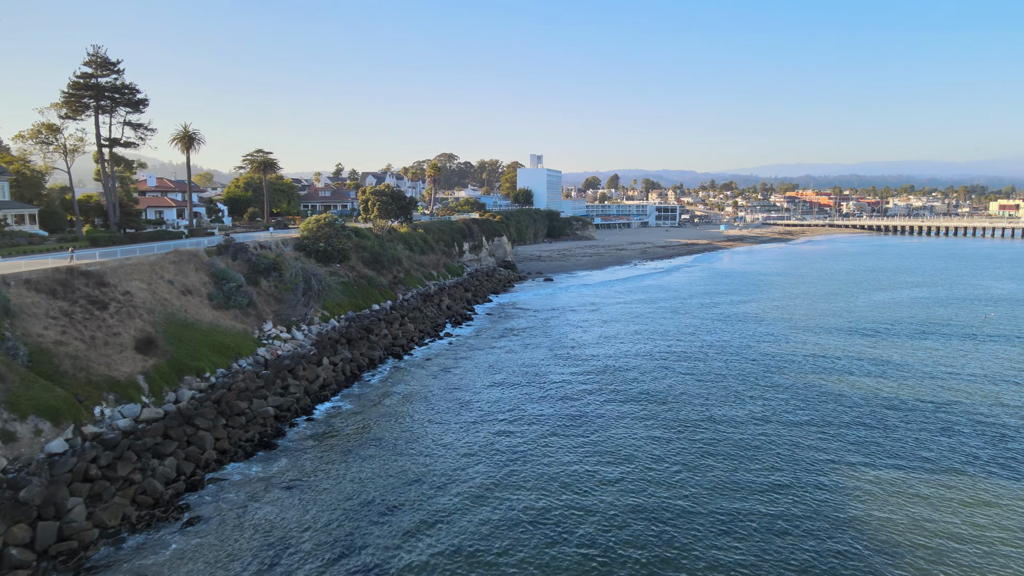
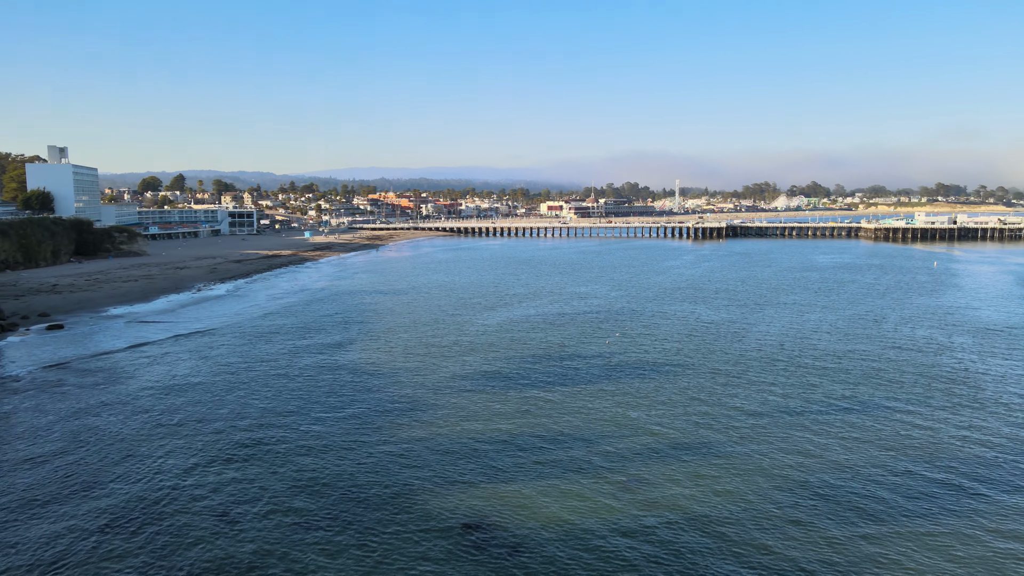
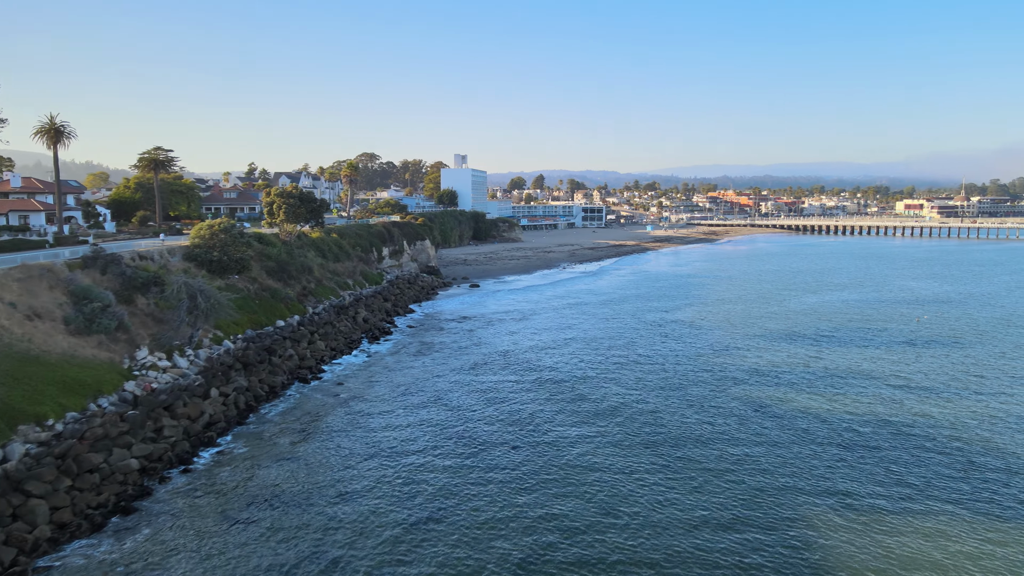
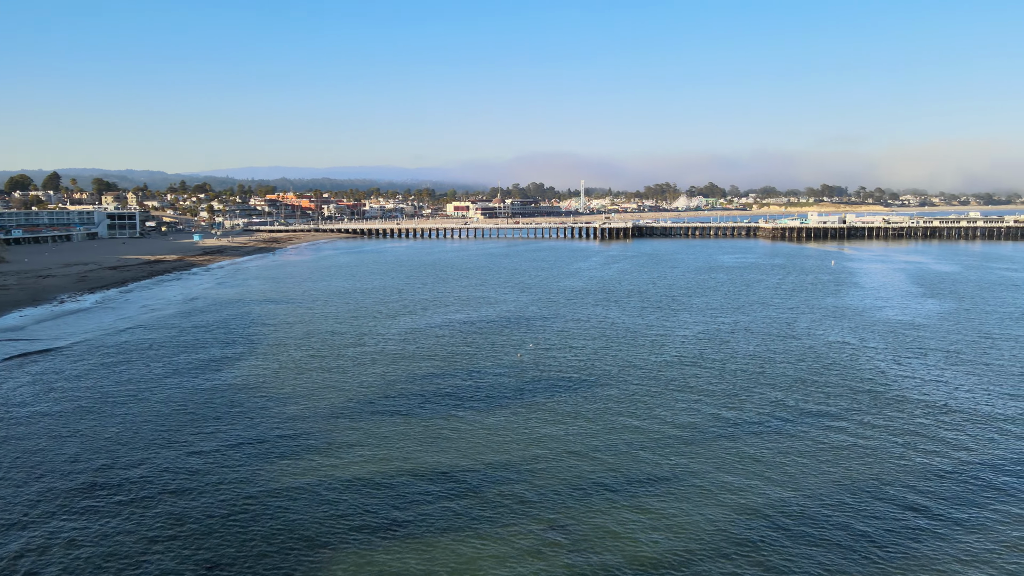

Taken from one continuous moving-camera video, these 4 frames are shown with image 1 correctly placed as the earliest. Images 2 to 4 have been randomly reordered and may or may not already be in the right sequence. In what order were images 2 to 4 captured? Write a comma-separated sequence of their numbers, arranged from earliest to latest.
3, 2, 4
